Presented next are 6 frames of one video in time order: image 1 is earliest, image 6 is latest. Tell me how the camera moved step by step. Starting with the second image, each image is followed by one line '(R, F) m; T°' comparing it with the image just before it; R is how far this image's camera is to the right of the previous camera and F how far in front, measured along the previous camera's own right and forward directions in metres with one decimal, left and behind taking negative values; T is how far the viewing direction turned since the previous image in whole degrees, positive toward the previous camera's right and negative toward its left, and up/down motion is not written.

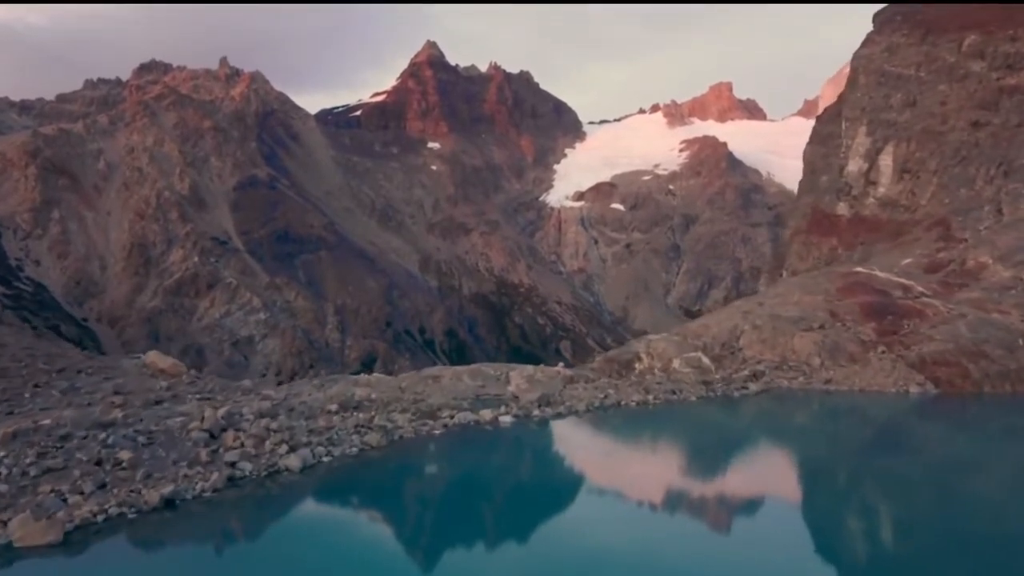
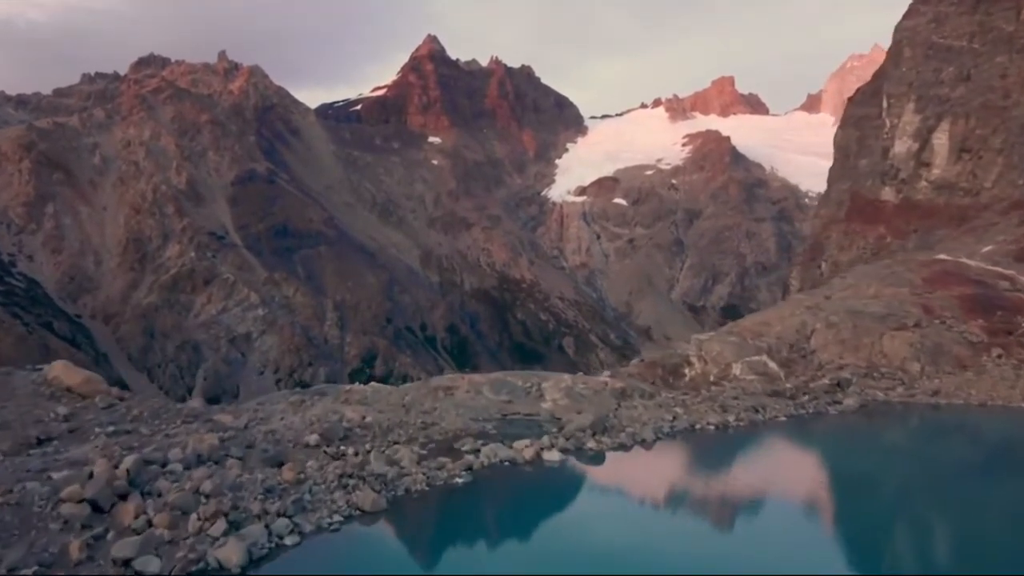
(-0.3, +2.5) m; 0°
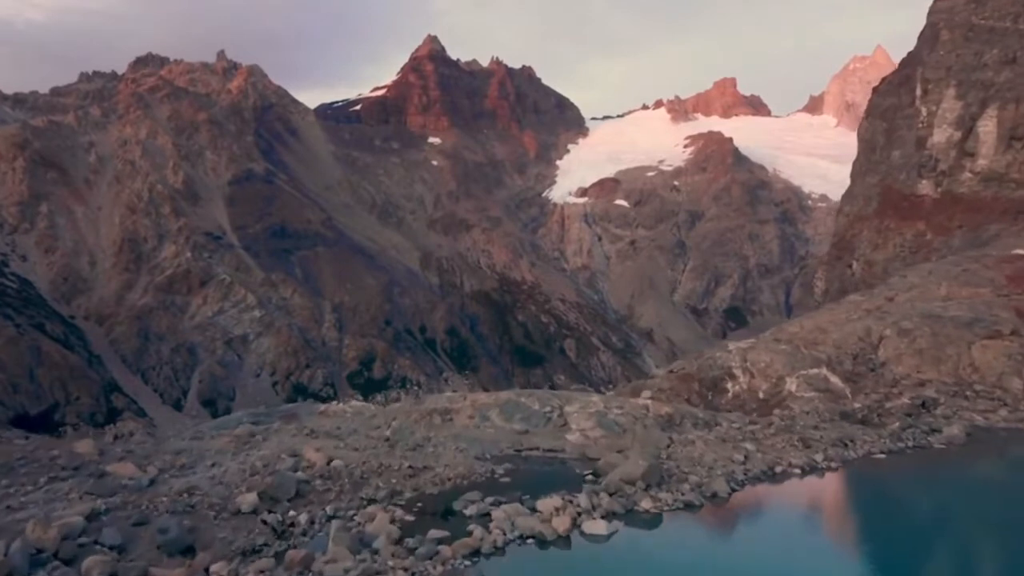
(-0.1, +2.0) m; 0°
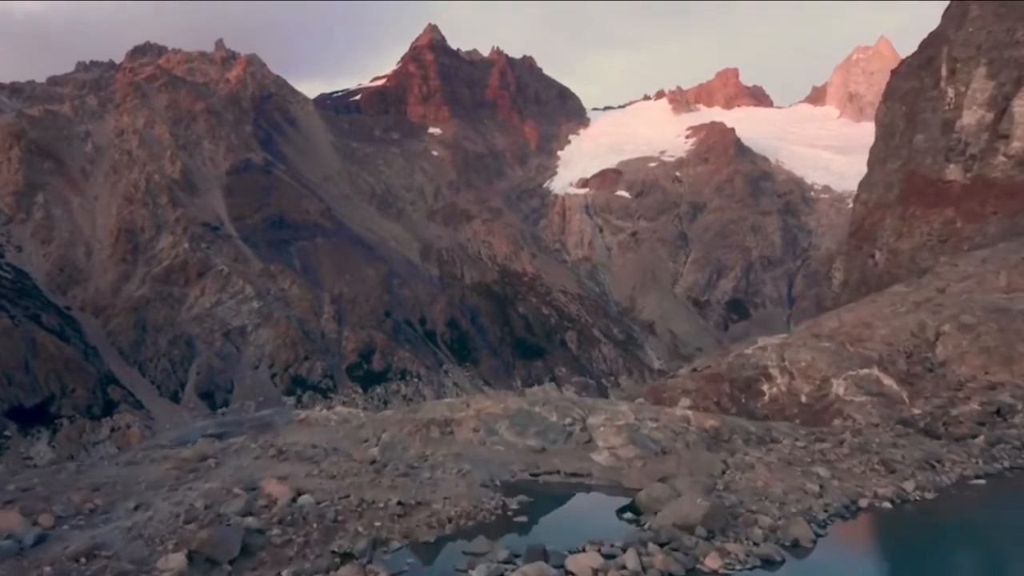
(-0.1, +1.3) m; 0°
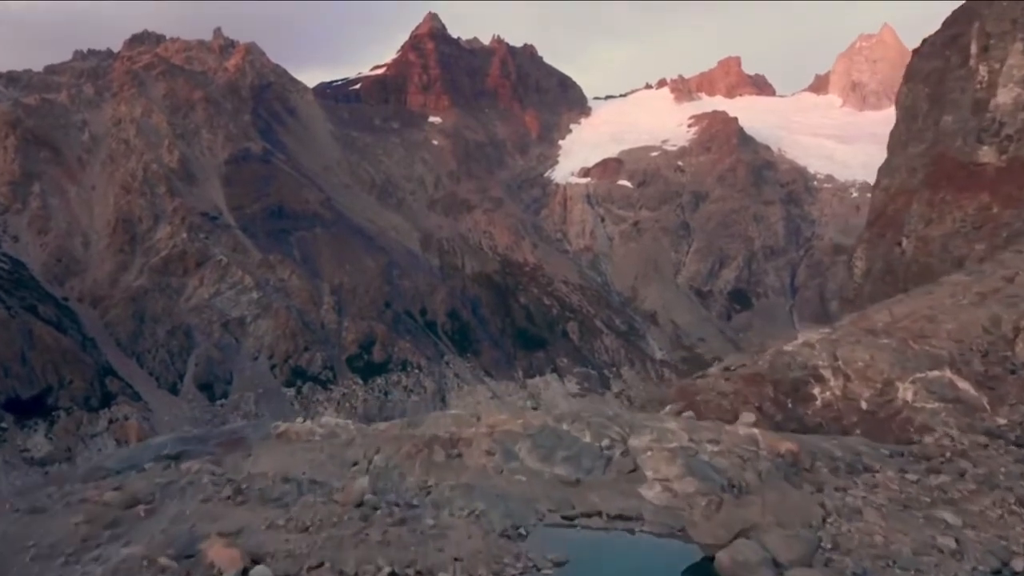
(-0.1, +1.2) m; 0°
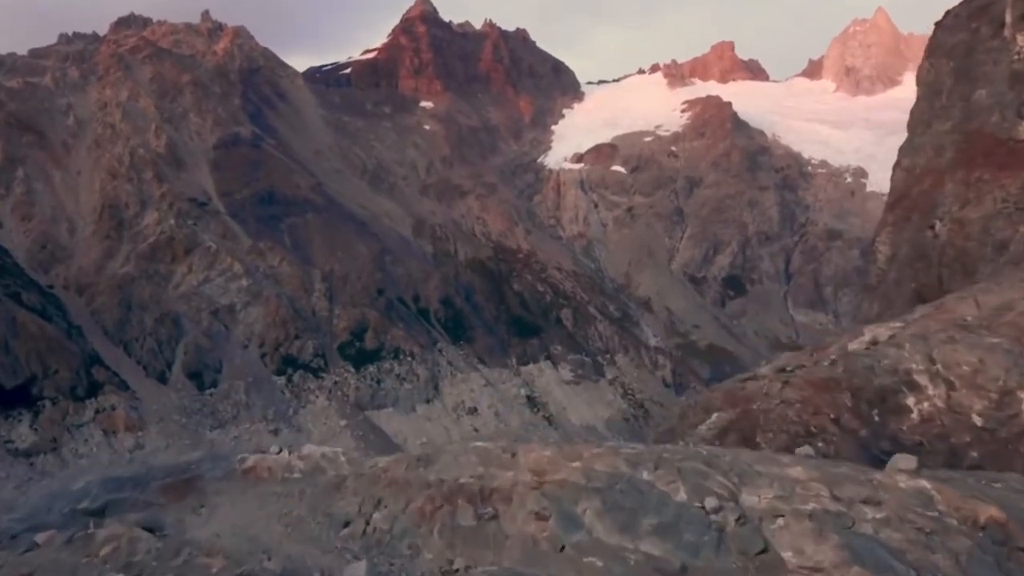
(-0.3, +1.8) m; 0°
